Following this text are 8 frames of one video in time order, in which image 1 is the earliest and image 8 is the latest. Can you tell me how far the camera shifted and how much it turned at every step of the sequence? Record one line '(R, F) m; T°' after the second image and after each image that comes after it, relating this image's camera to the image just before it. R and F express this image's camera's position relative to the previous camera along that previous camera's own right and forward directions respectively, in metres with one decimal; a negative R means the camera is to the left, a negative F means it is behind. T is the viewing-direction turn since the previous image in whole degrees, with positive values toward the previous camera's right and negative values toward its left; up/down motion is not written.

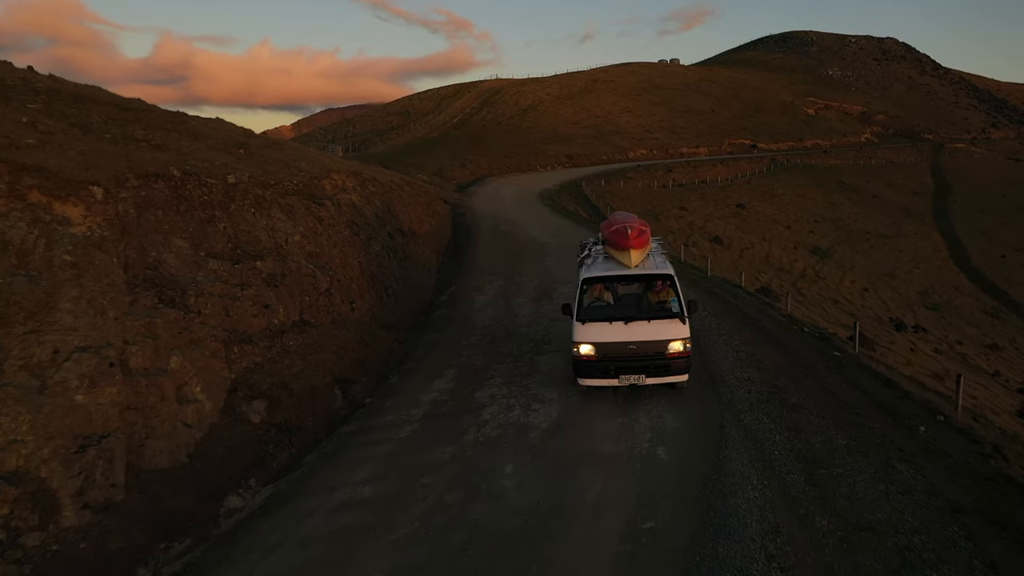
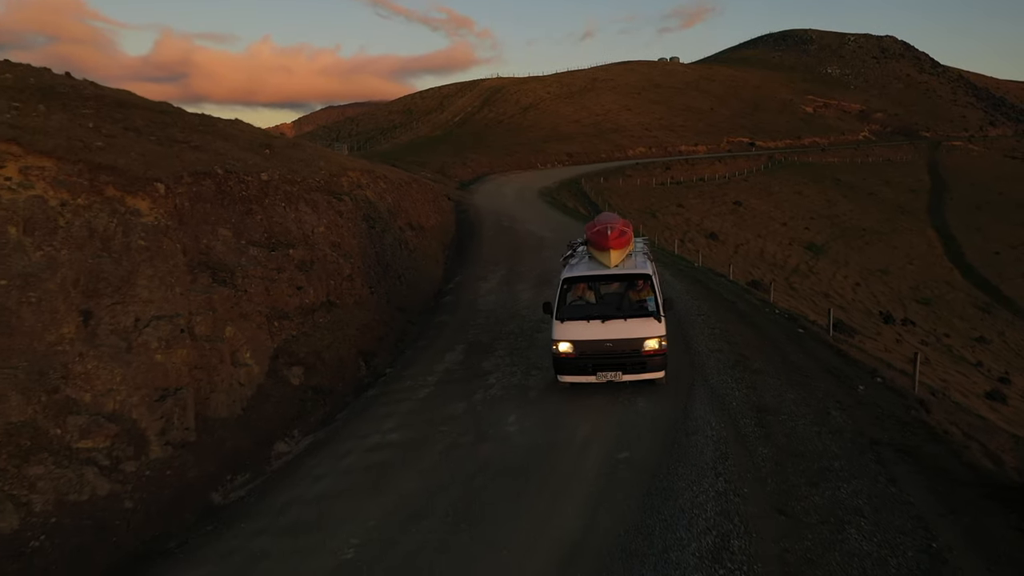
(0.0, -1.4) m; 0°
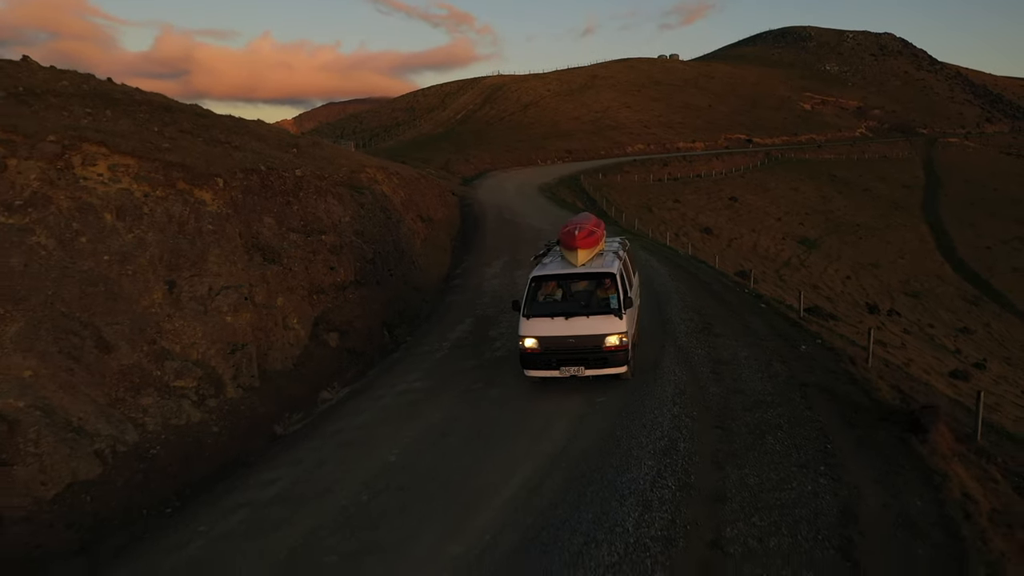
(0.0, -1.9) m; 0°
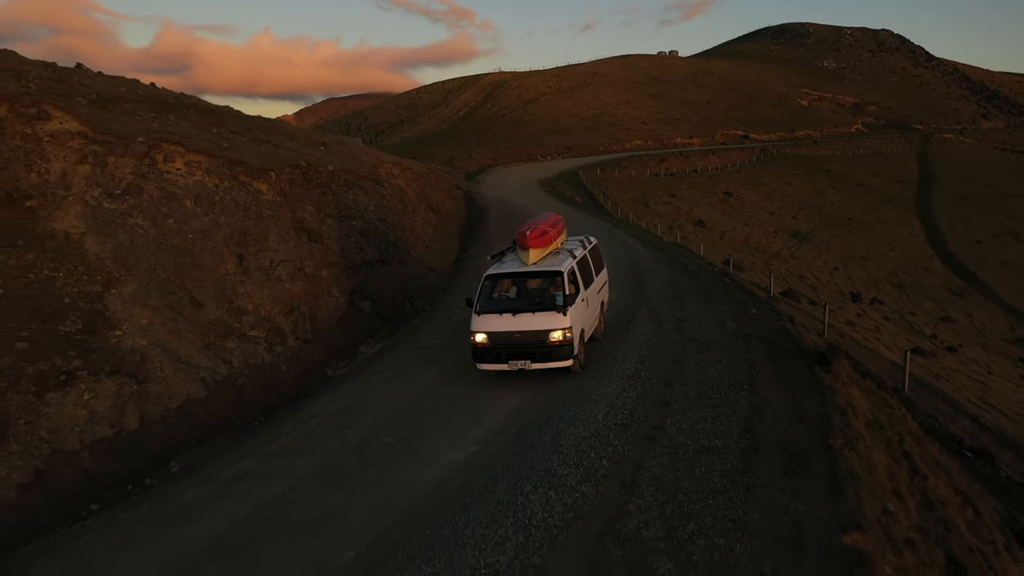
(0.0, -2.4) m; 0°
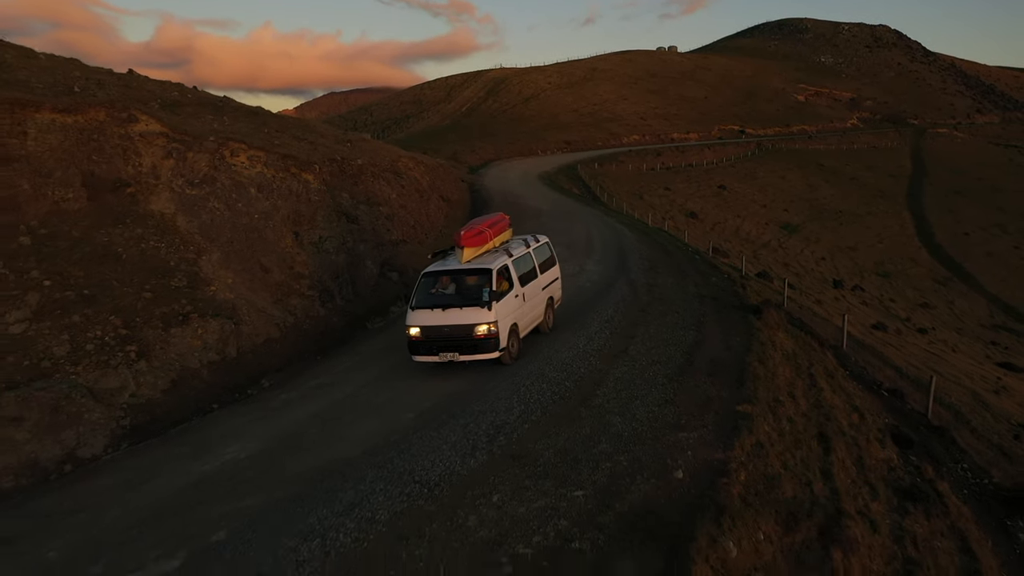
(0.0, -2.9) m; 0°
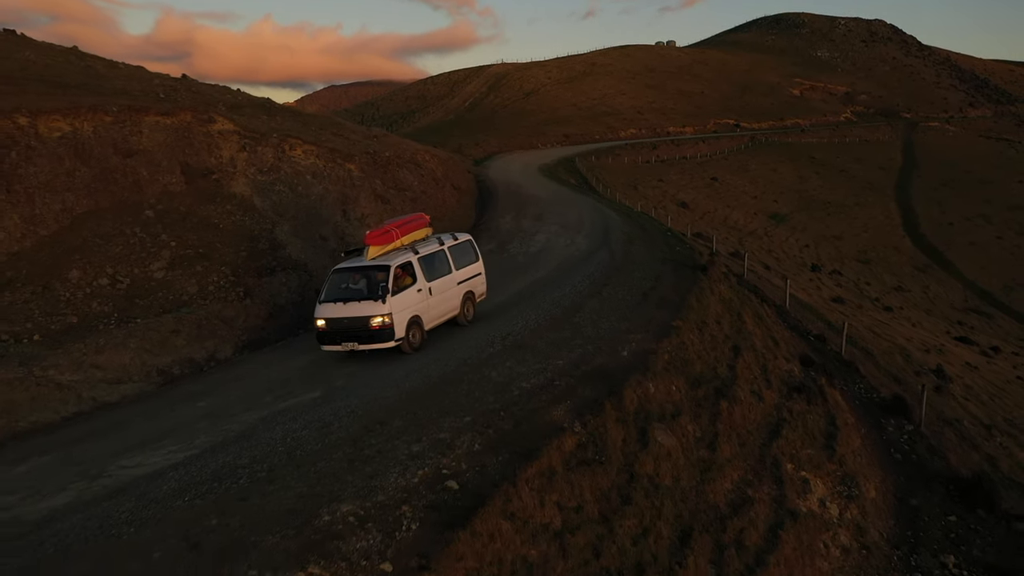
(-0.1, -4.0) m; 0°
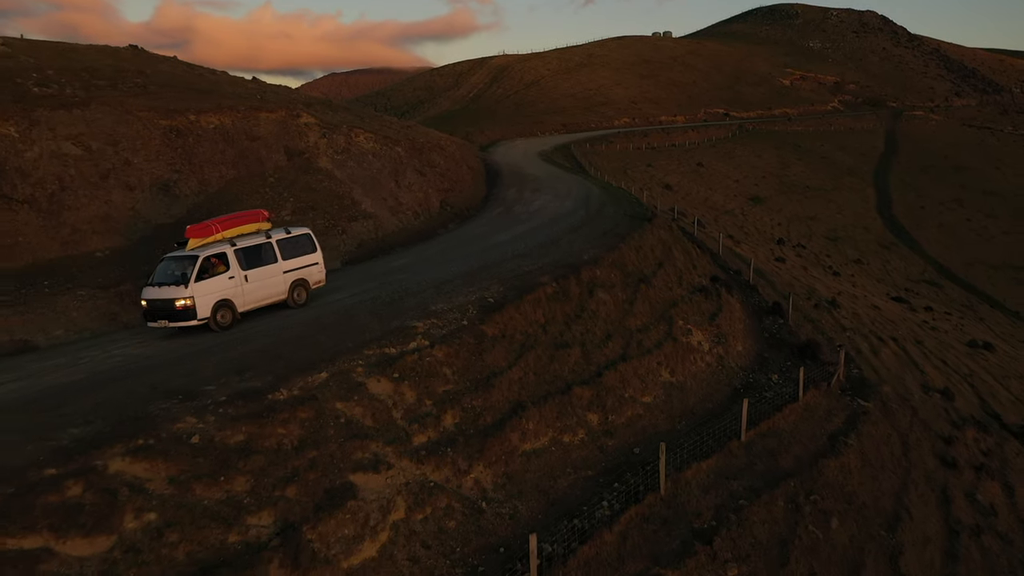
(-0.1, -7.6) m; 0°
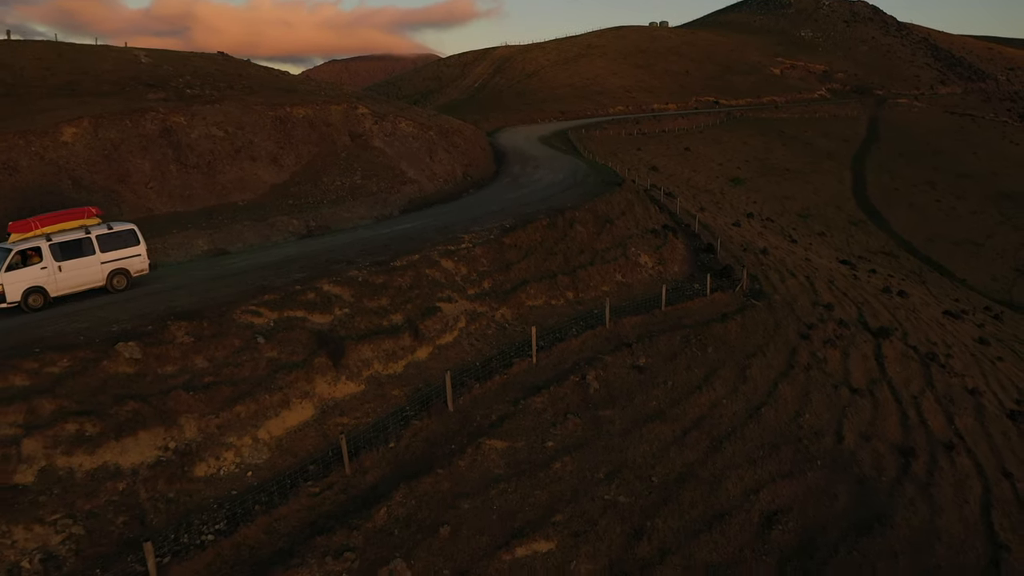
(-0.2, -8.8) m; 0°
